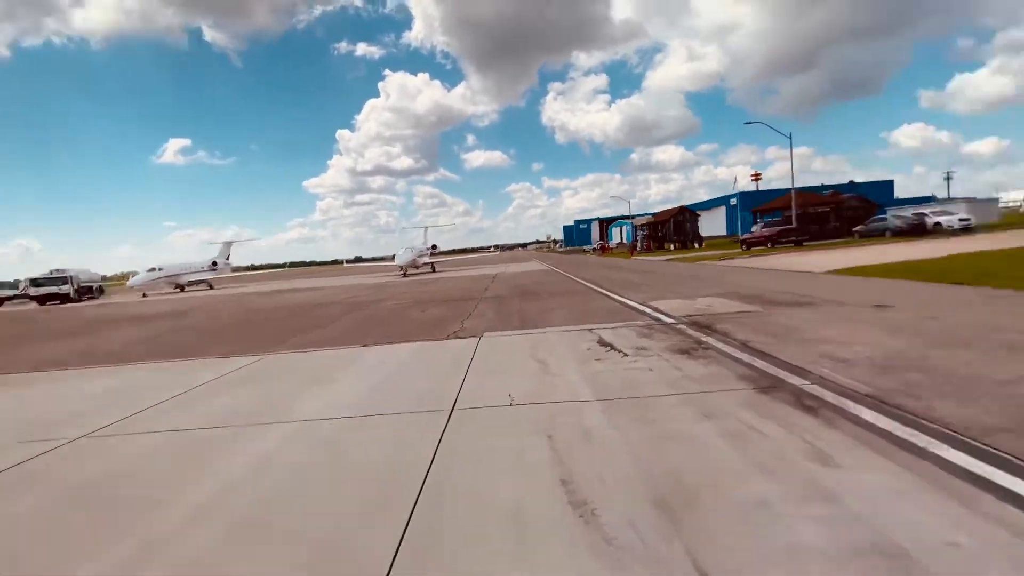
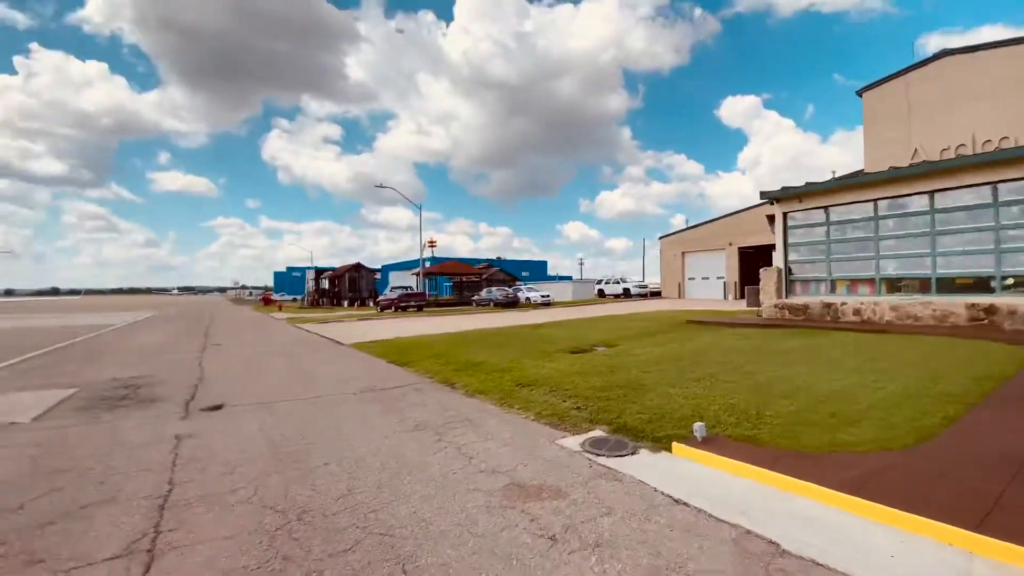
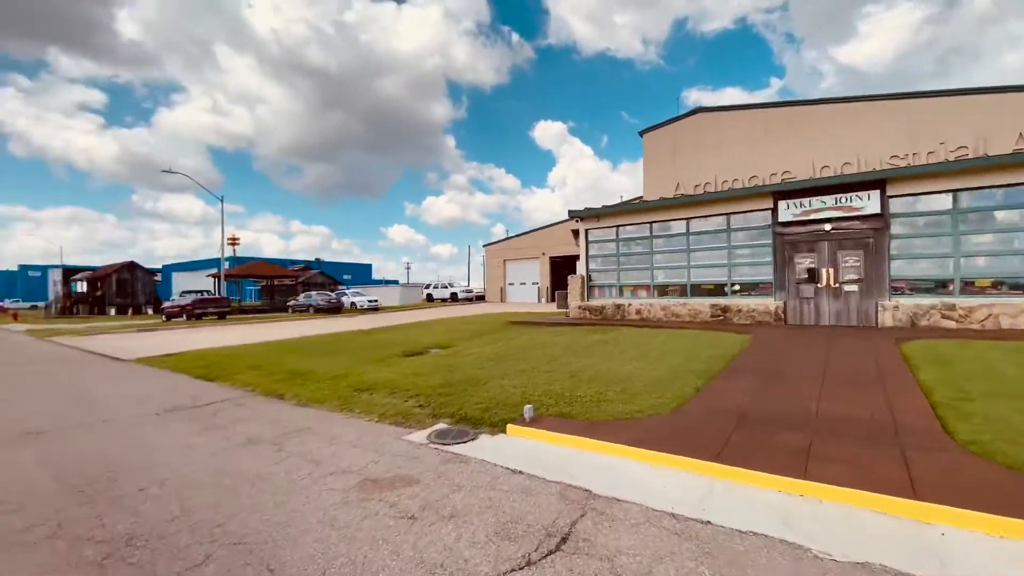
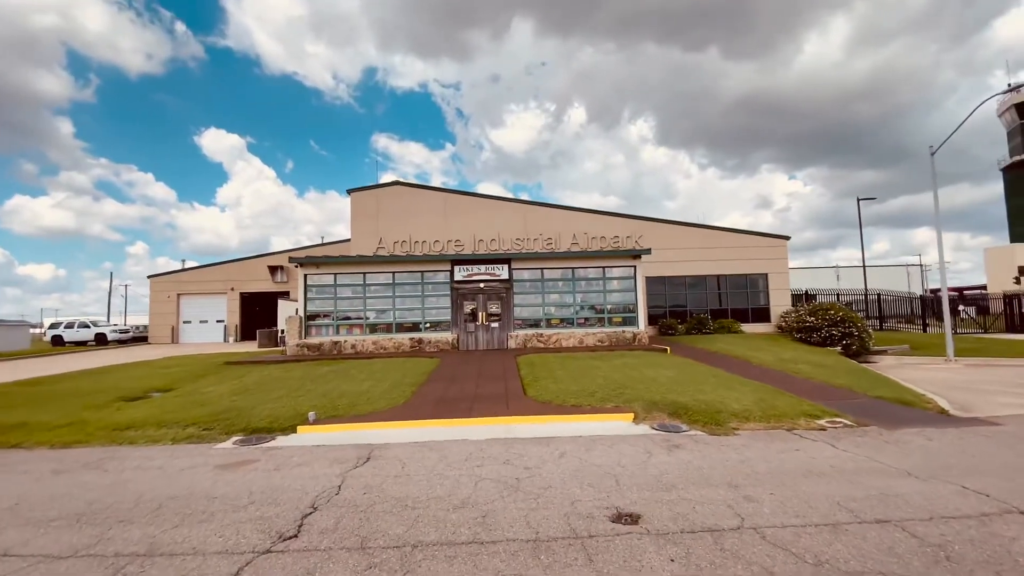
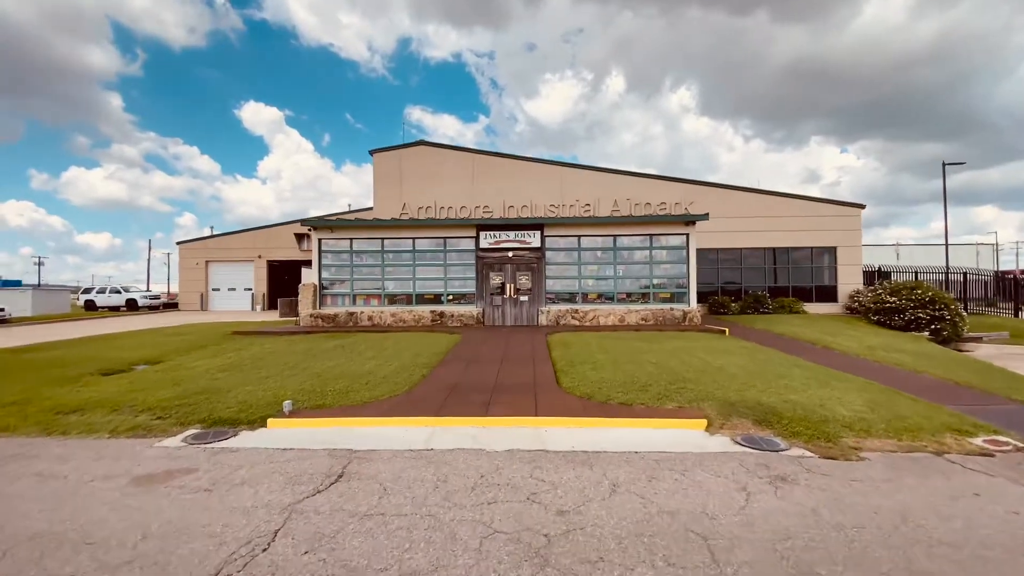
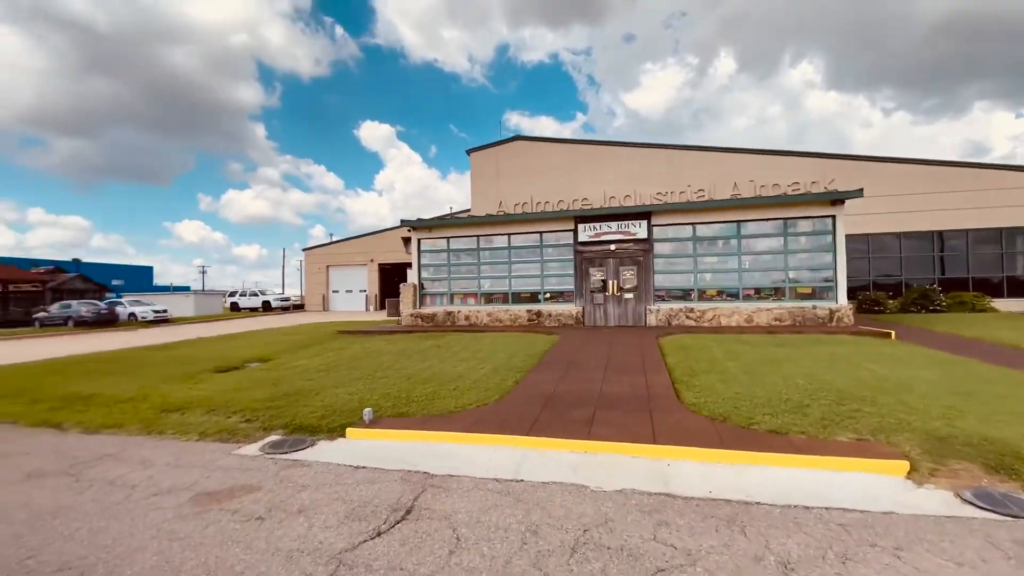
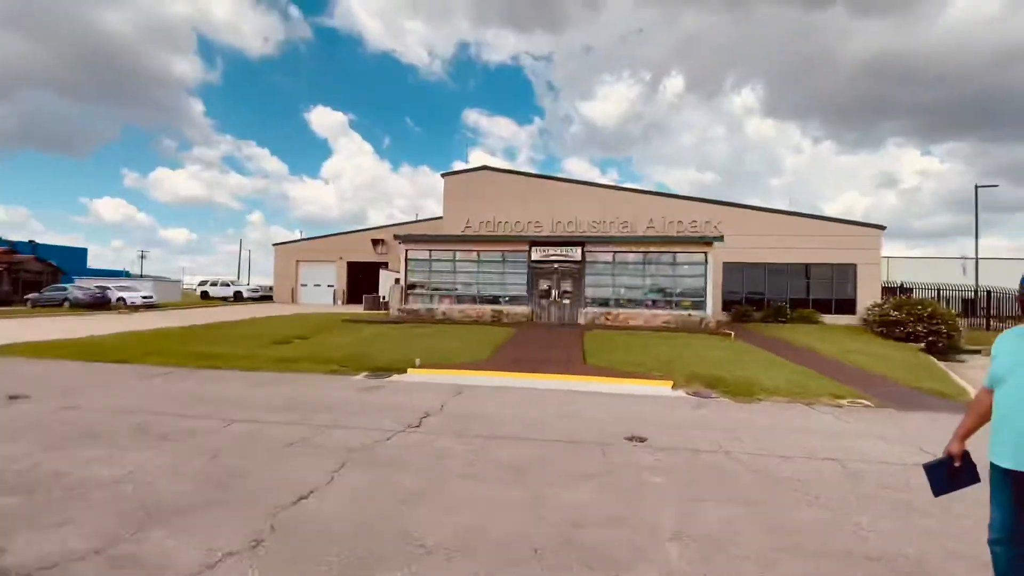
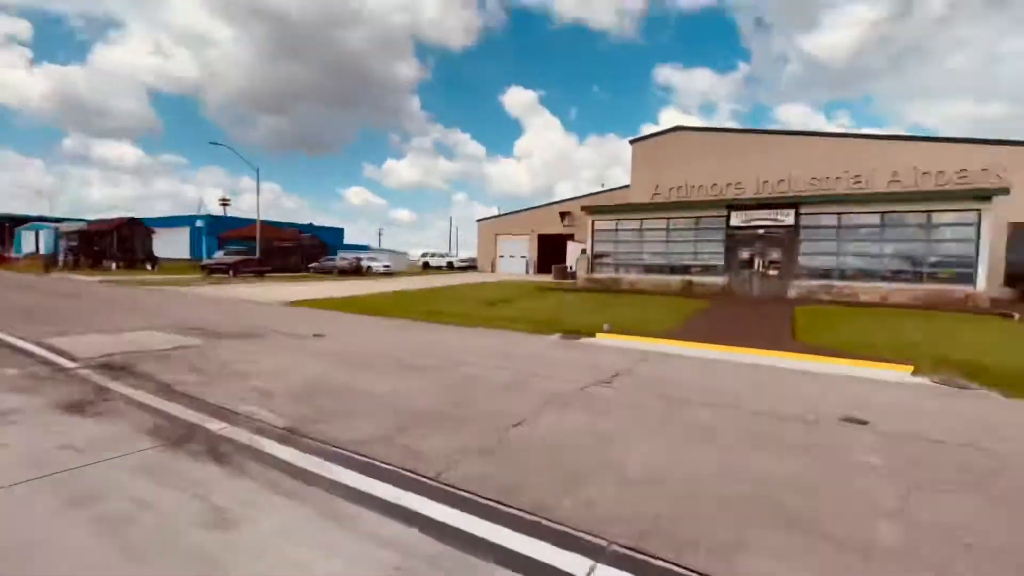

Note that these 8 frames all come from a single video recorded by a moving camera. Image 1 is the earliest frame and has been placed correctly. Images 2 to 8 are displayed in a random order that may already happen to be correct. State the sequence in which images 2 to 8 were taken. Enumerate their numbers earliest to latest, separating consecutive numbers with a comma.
8, 7, 4, 5, 6, 3, 2
